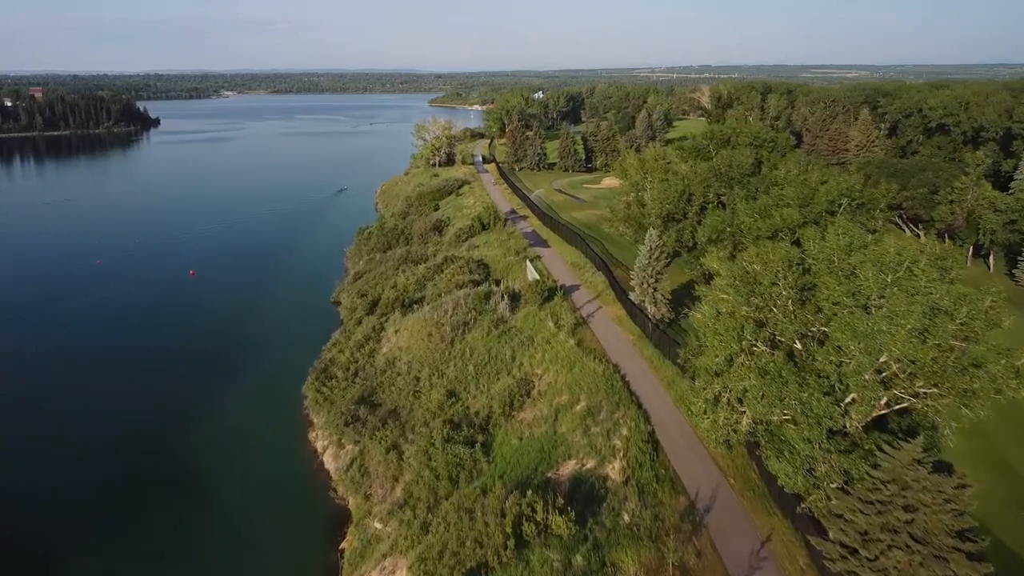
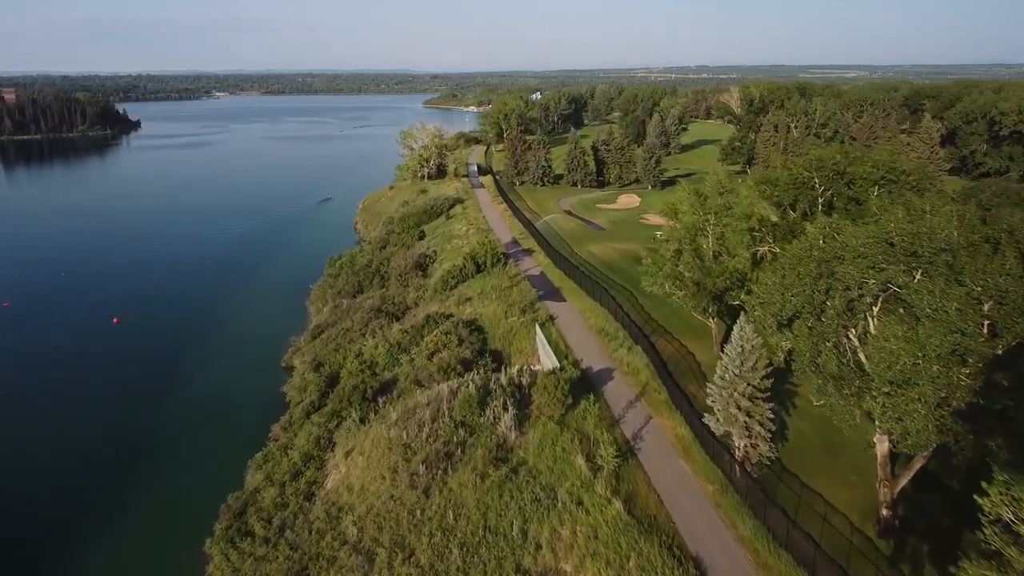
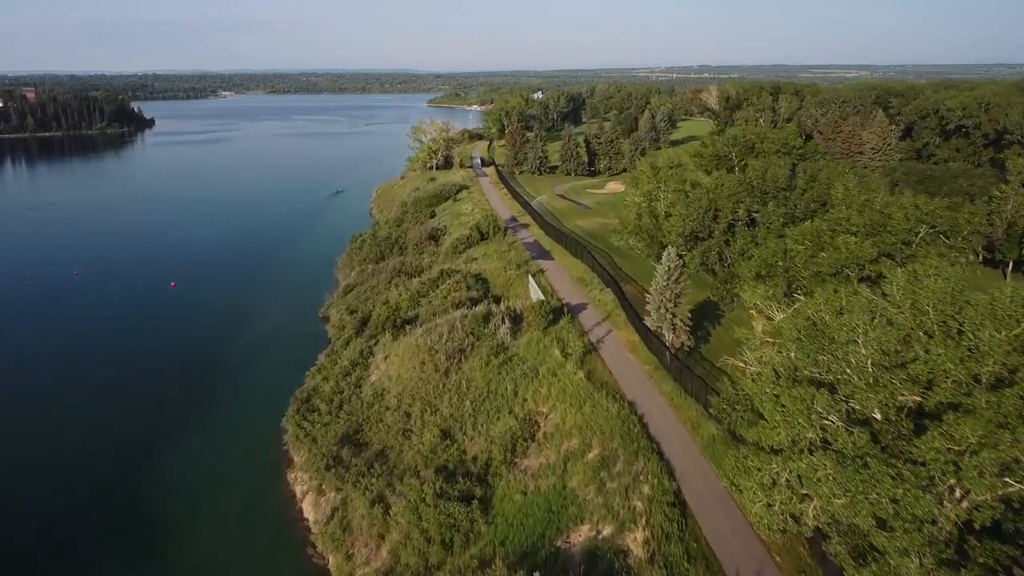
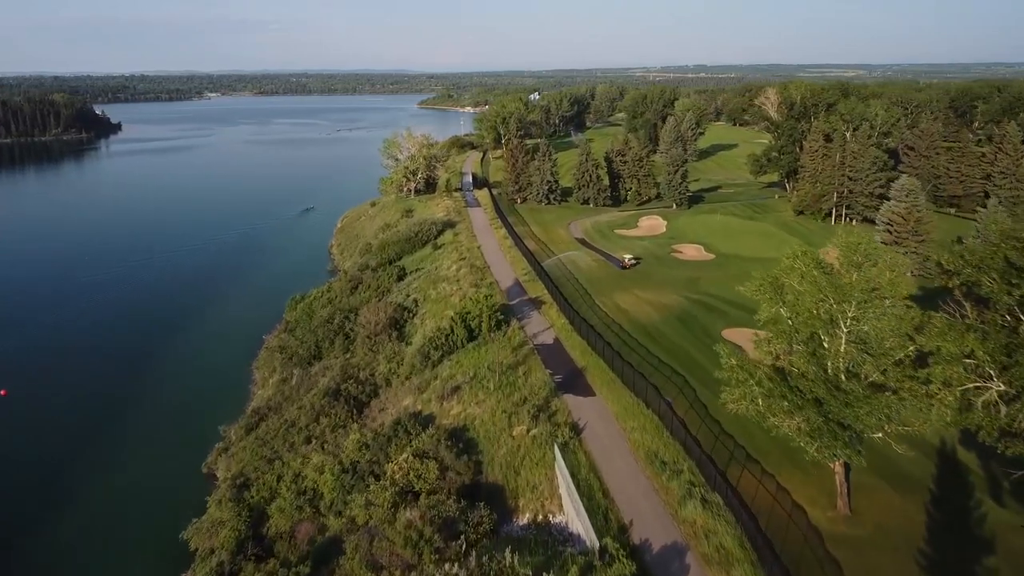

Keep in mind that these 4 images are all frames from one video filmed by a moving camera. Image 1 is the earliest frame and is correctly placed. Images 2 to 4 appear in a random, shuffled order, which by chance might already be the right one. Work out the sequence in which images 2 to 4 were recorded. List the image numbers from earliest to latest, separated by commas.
3, 2, 4
